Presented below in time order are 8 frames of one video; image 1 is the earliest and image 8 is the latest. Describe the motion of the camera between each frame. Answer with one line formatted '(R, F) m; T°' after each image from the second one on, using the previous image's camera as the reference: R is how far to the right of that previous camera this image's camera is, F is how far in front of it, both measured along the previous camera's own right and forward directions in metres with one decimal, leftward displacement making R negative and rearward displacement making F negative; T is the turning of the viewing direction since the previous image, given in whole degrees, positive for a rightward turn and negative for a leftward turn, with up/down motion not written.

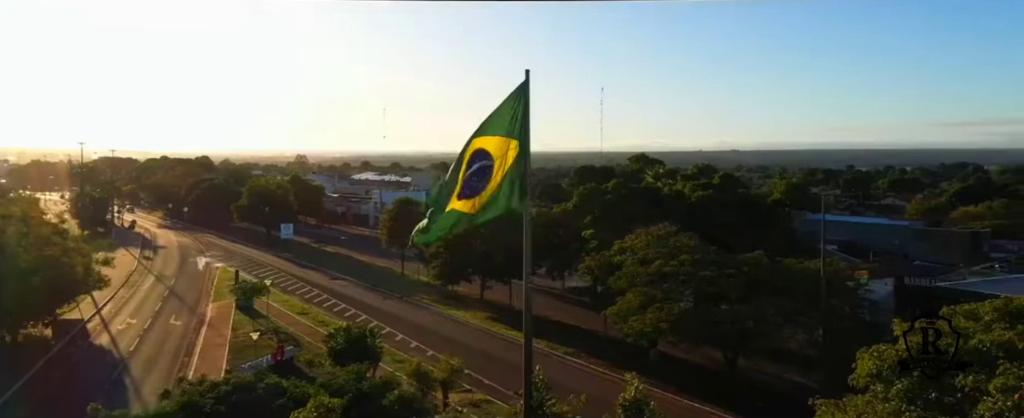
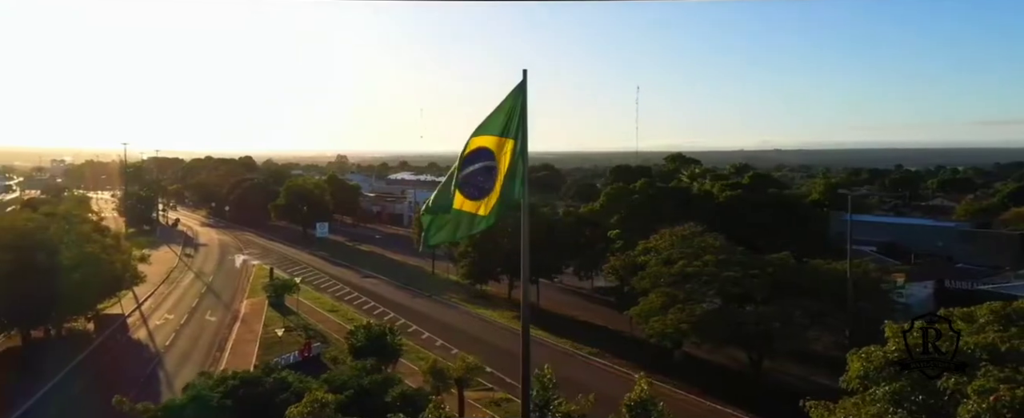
(+0.3, 0.0) m; -3°
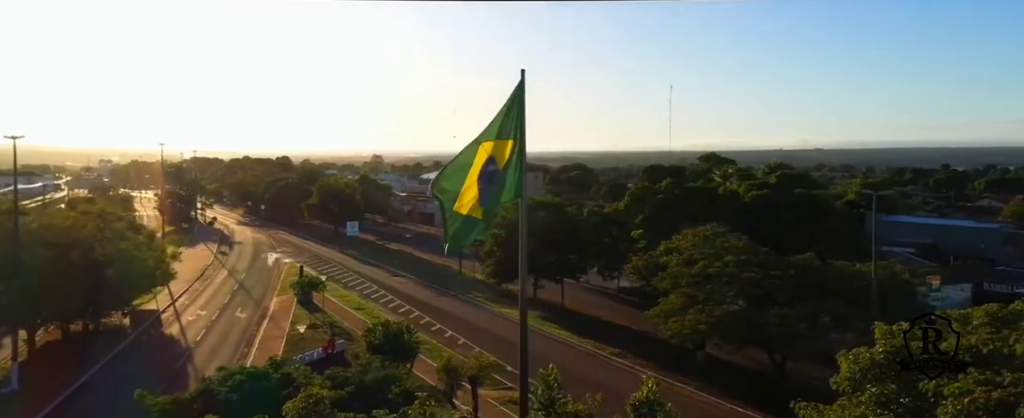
(+0.3, 0.0) m; -2°
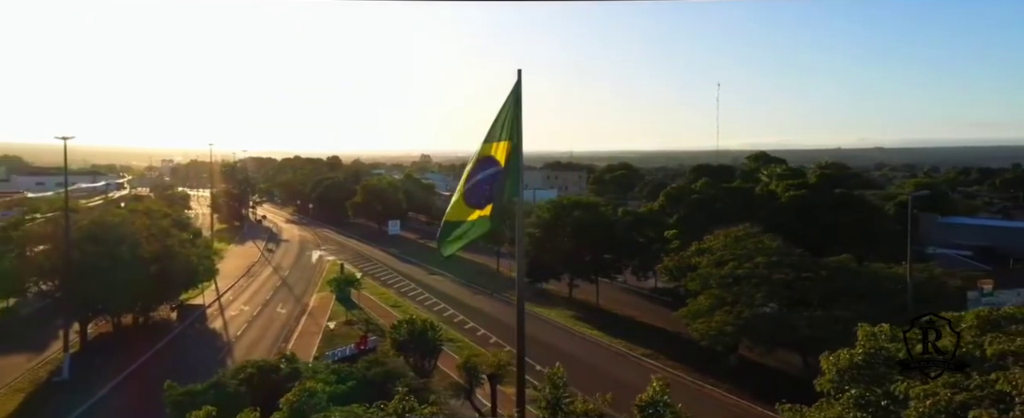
(+0.4, 0.0) m; -3°
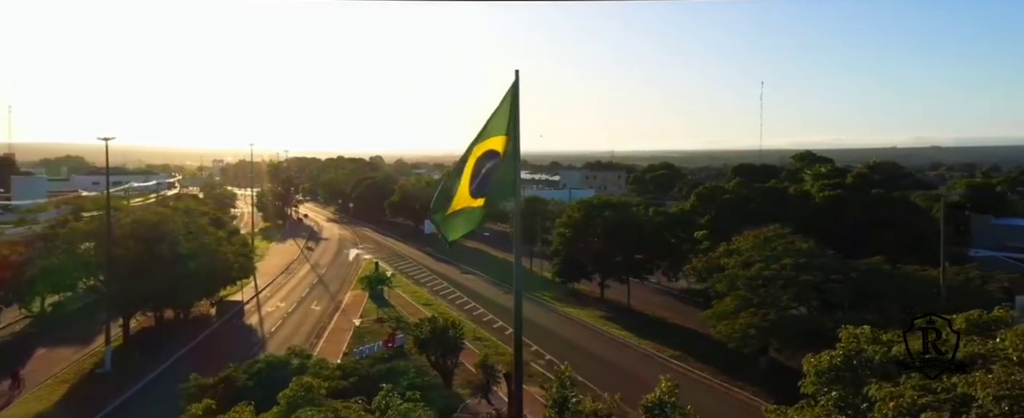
(+0.3, 0.0) m; -3°
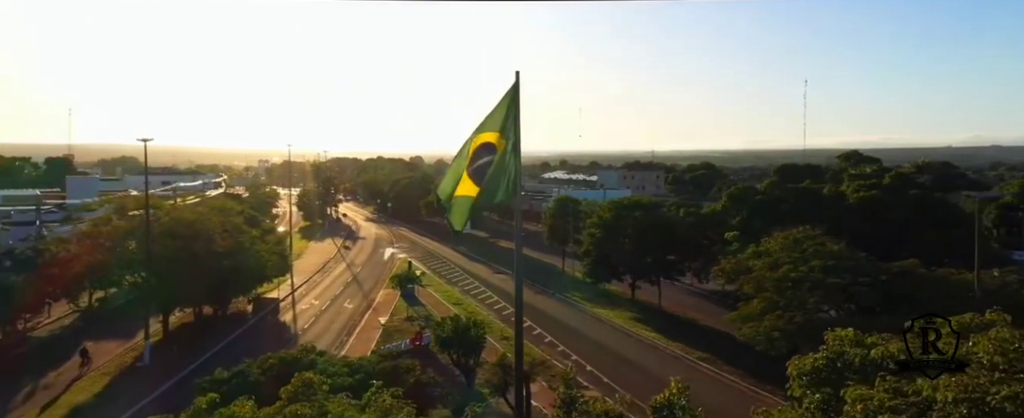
(+0.3, 0.0) m; -3°
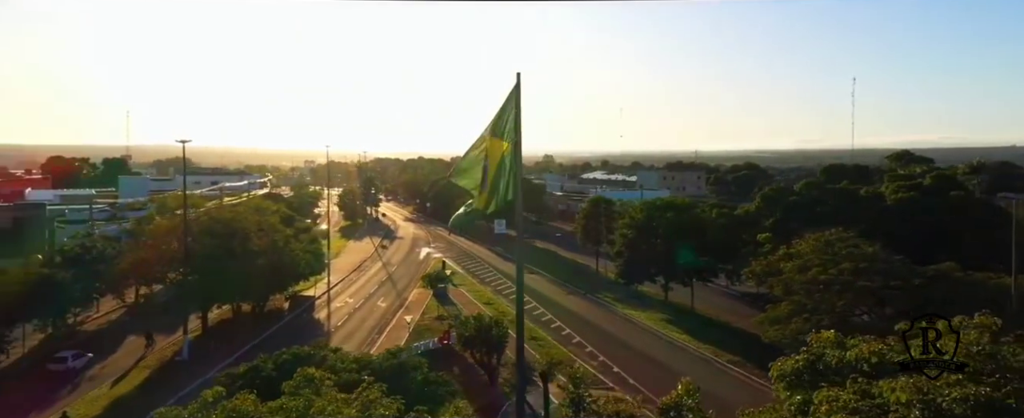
(+0.3, -0.1) m; -3°
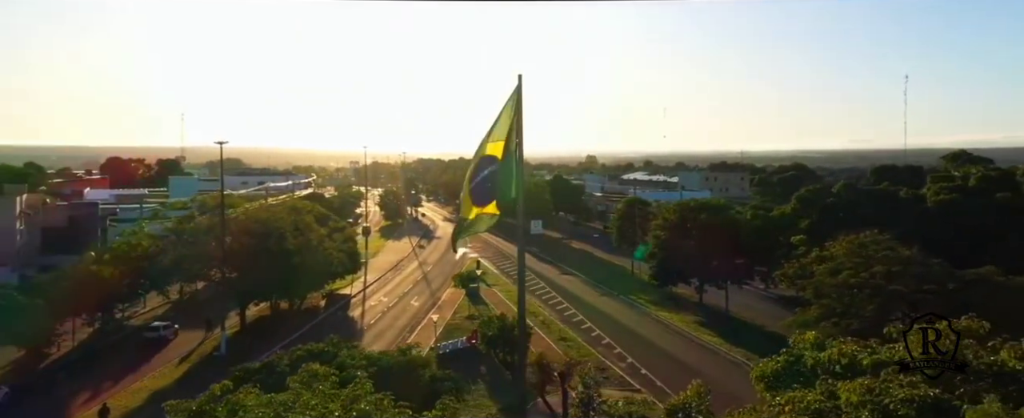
(+0.3, -0.1) m; -3°
